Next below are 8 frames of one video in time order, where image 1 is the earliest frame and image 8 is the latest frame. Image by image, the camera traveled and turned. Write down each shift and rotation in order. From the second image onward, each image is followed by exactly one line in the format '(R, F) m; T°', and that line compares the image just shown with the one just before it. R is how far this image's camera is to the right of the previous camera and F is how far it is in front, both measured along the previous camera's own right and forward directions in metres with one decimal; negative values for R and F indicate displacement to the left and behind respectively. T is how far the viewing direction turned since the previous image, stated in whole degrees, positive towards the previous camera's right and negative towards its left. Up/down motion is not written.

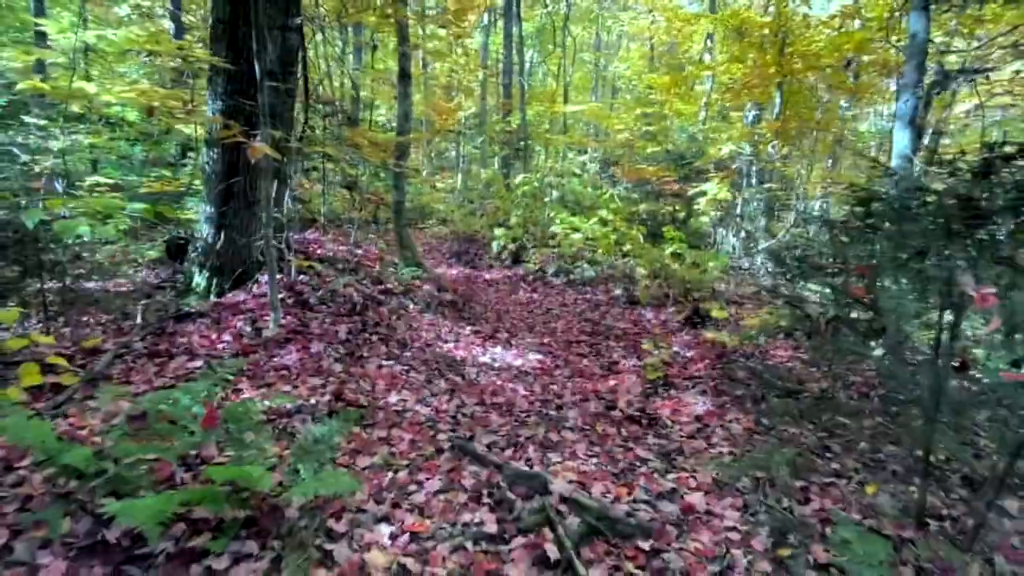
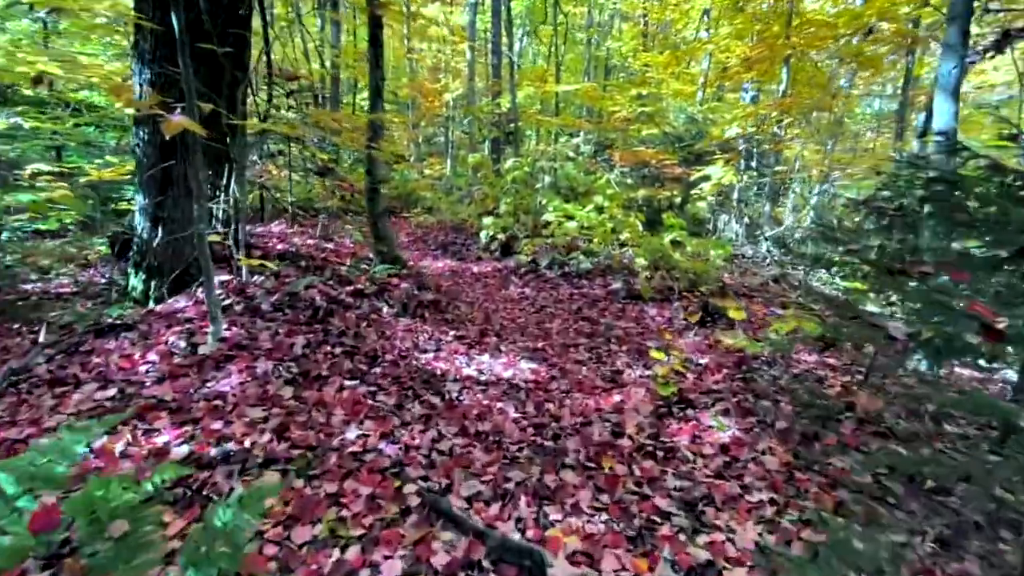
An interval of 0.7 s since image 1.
(+0.1, +0.9) m; +1°
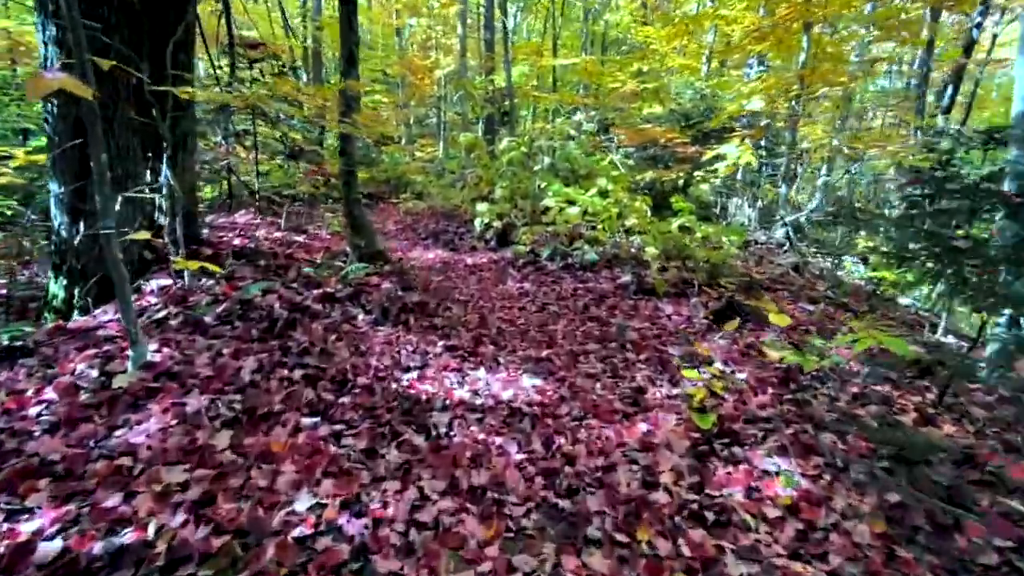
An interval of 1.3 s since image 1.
(0.0, +1.0) m; +1°
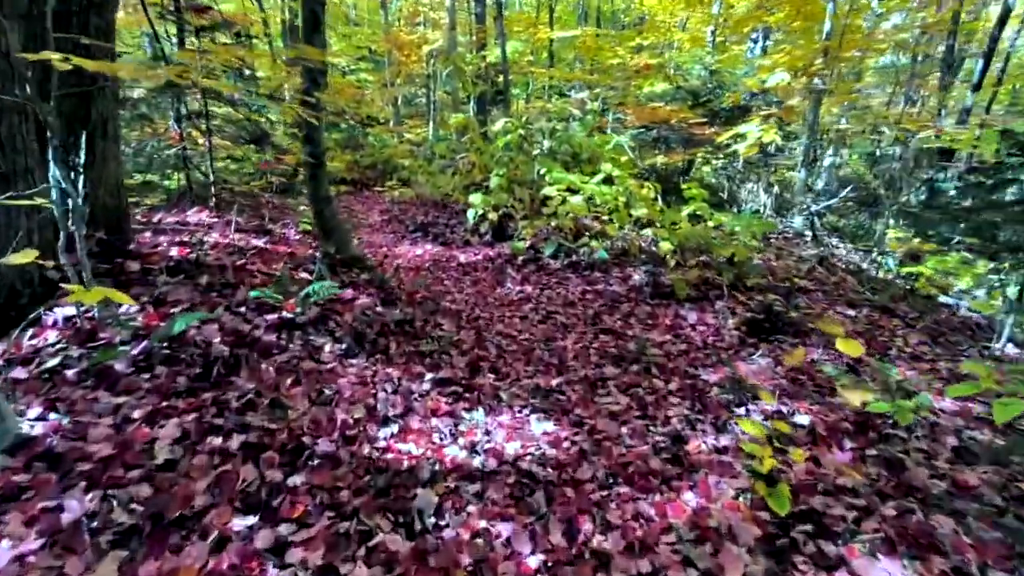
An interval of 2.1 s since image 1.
(-0.1, +1.0) m; +1°
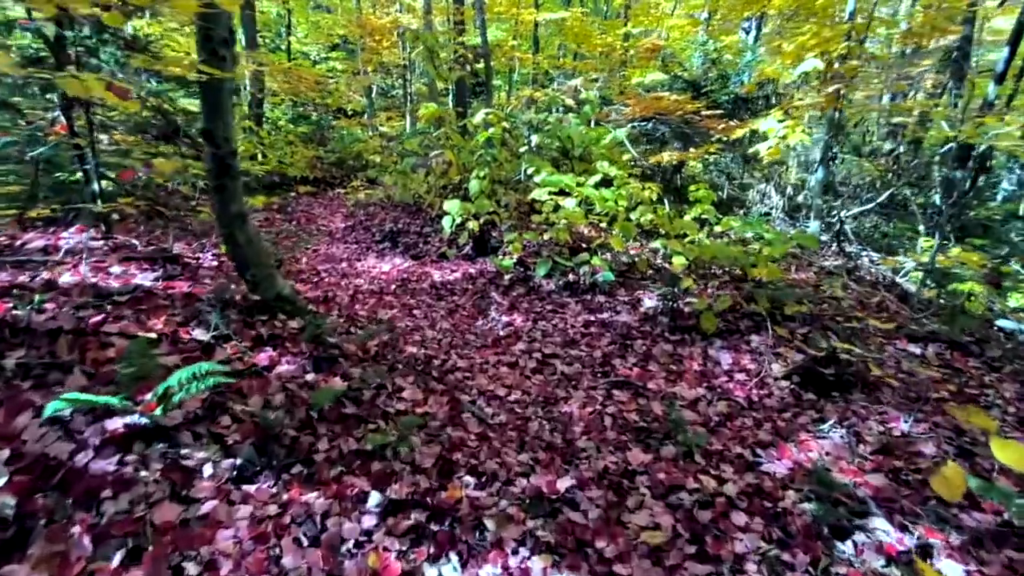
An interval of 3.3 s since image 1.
(0.0, +1.5) m; +2°
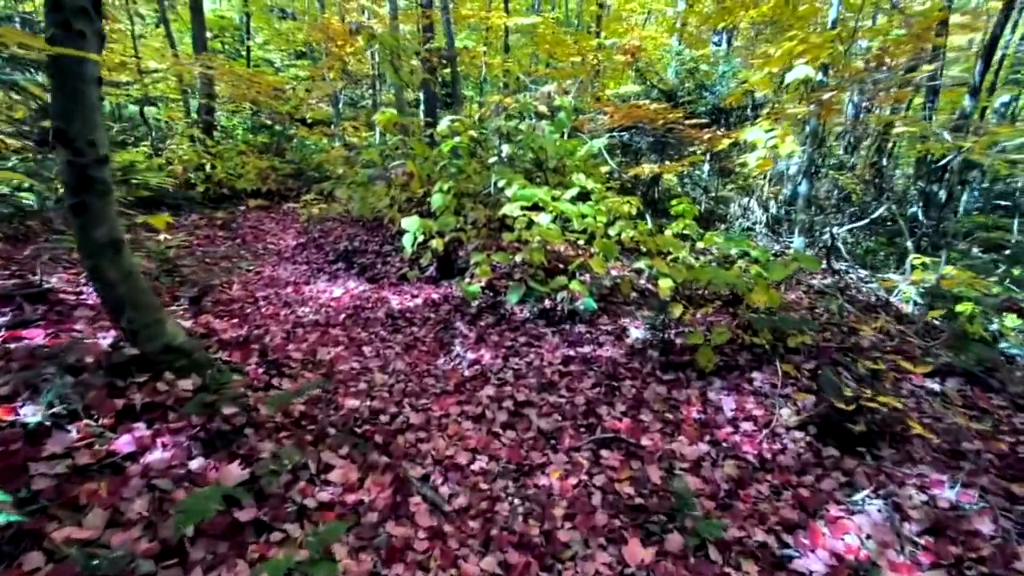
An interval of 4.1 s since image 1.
(+0.1, +0.9) m; +3°
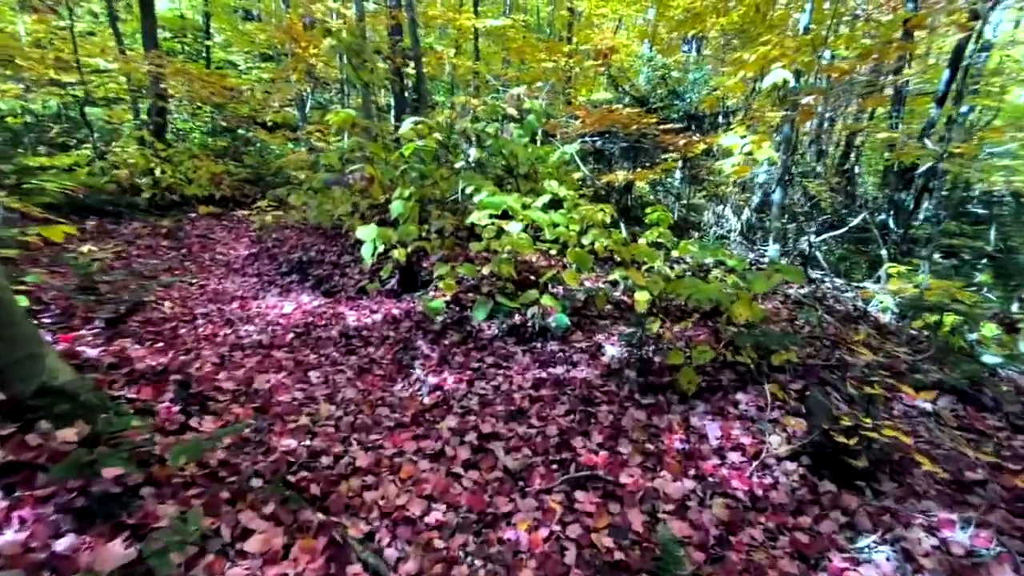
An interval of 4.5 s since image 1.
(+0.1, +0.5) m; +3°
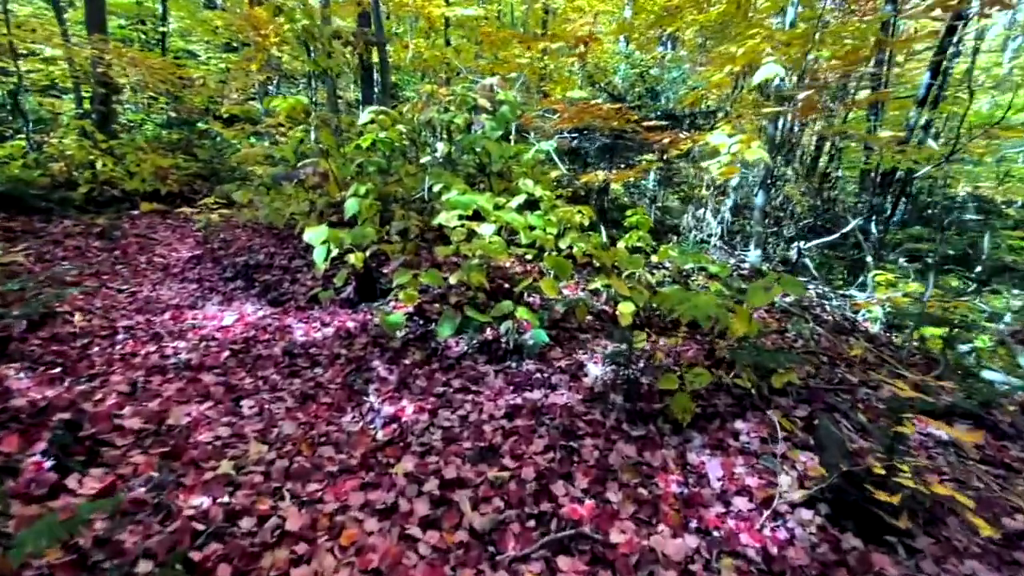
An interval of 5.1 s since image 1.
(0.0, +0.6) m; +3°
